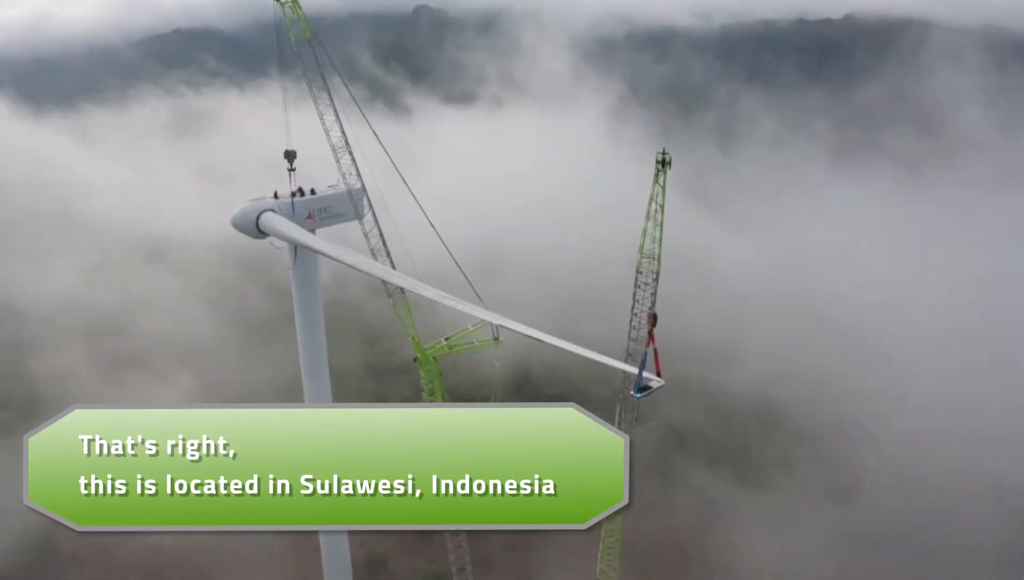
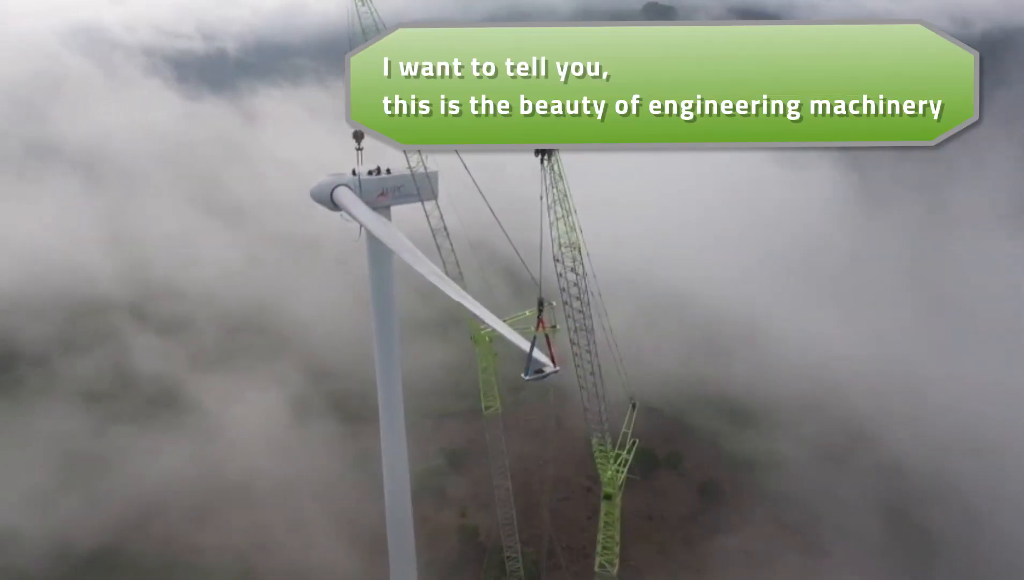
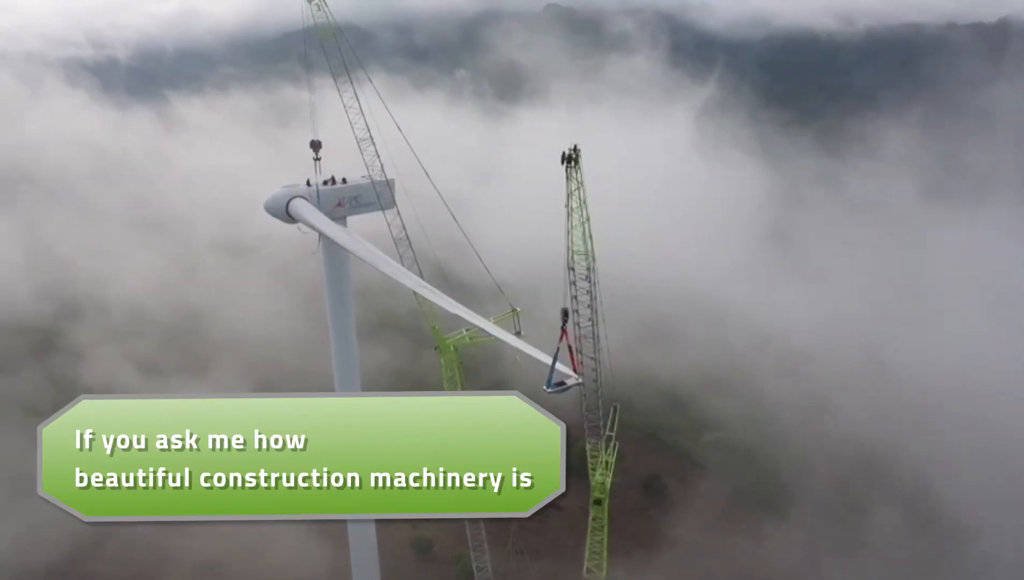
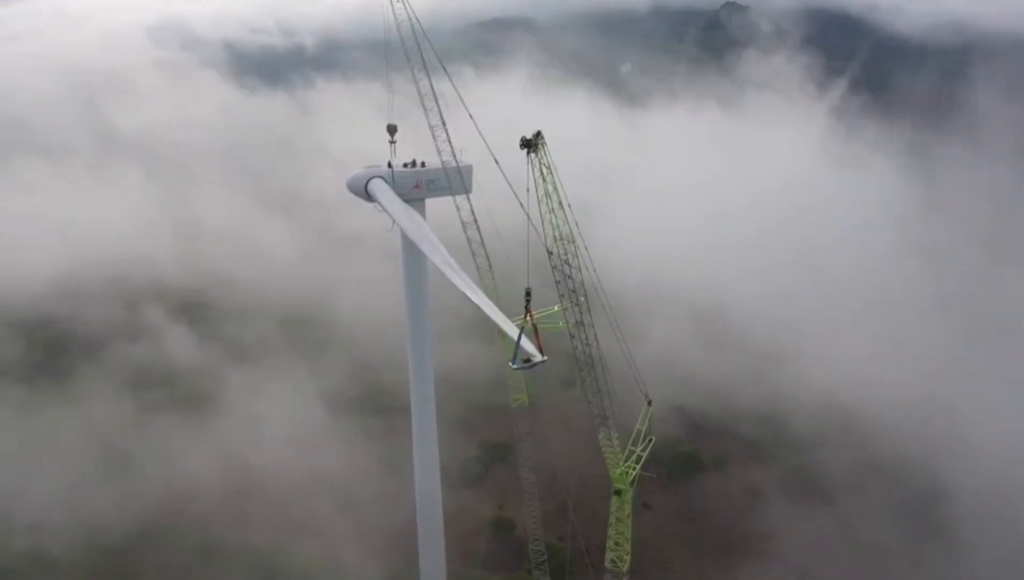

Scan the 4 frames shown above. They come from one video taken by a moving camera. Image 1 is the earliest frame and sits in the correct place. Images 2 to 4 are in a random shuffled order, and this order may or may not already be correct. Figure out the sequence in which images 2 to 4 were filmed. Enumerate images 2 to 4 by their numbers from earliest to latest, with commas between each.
3, 2, 4
